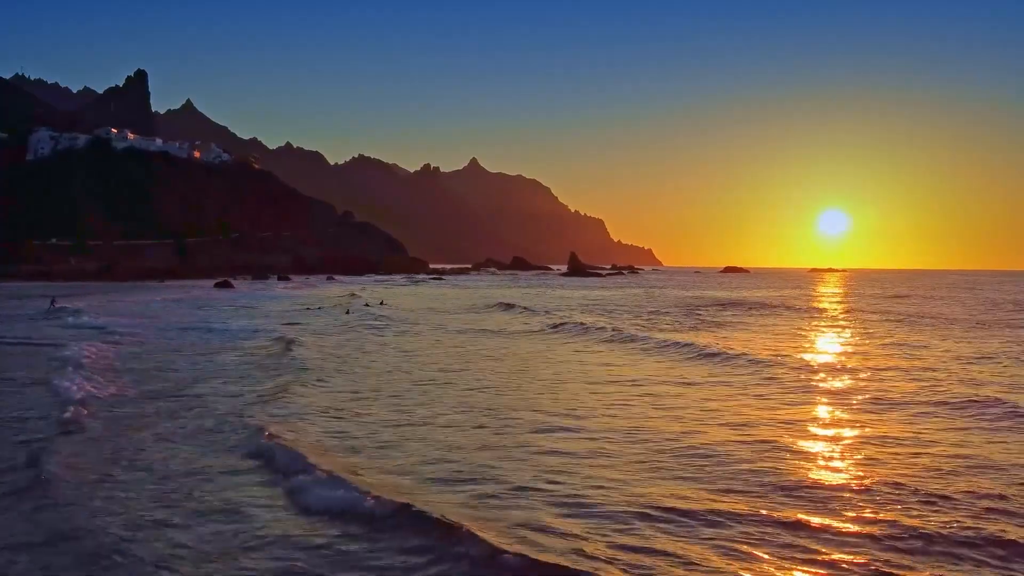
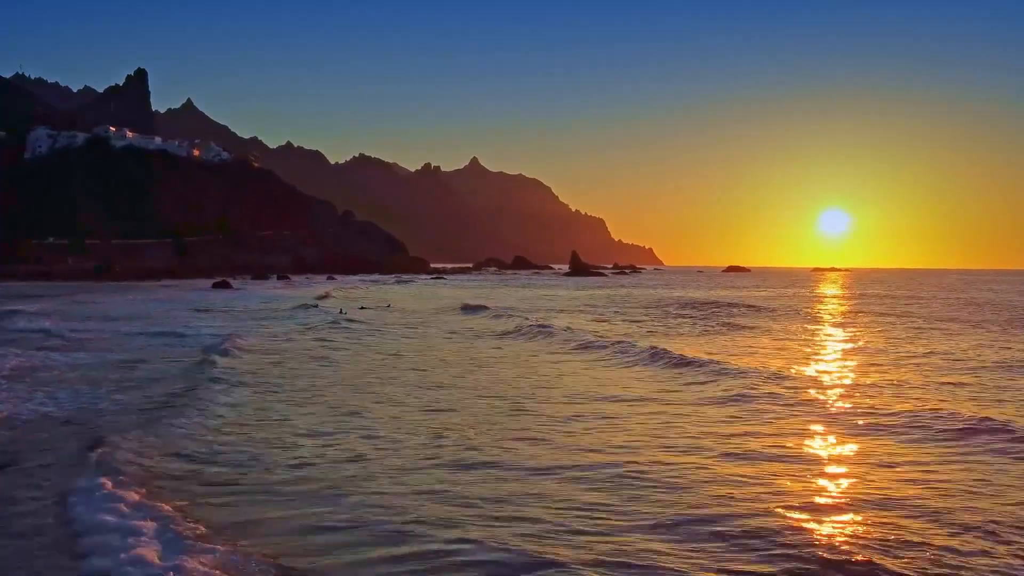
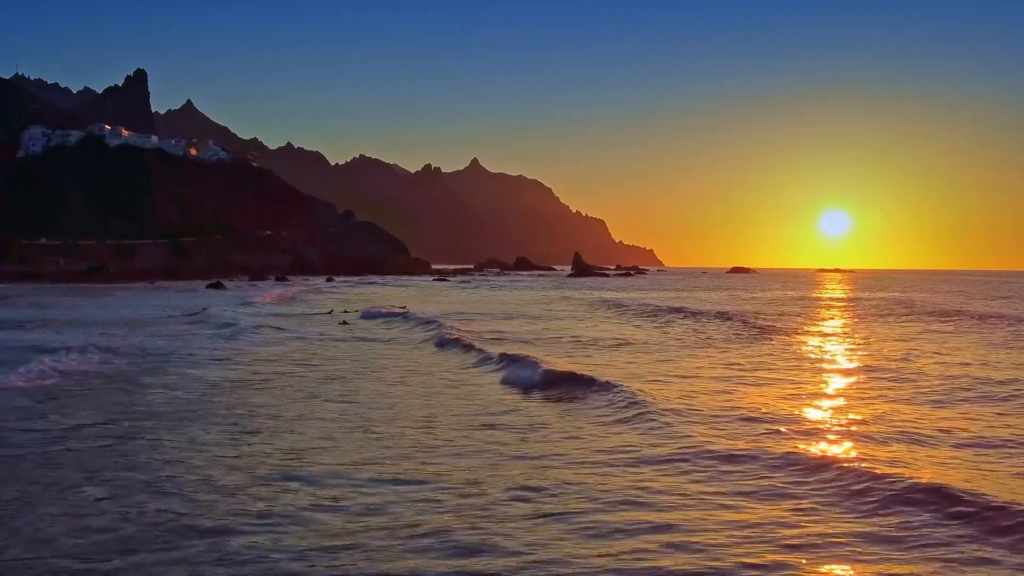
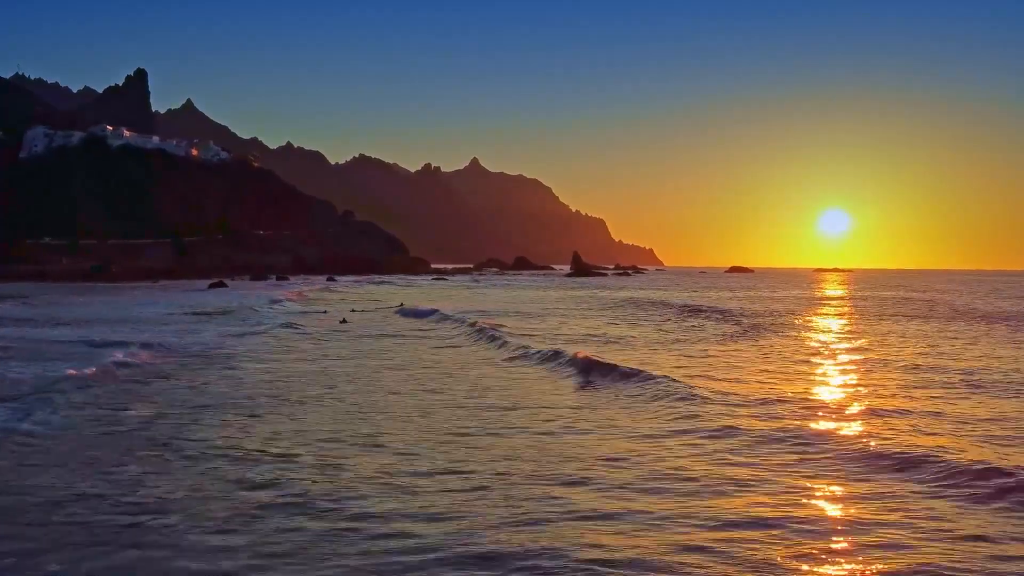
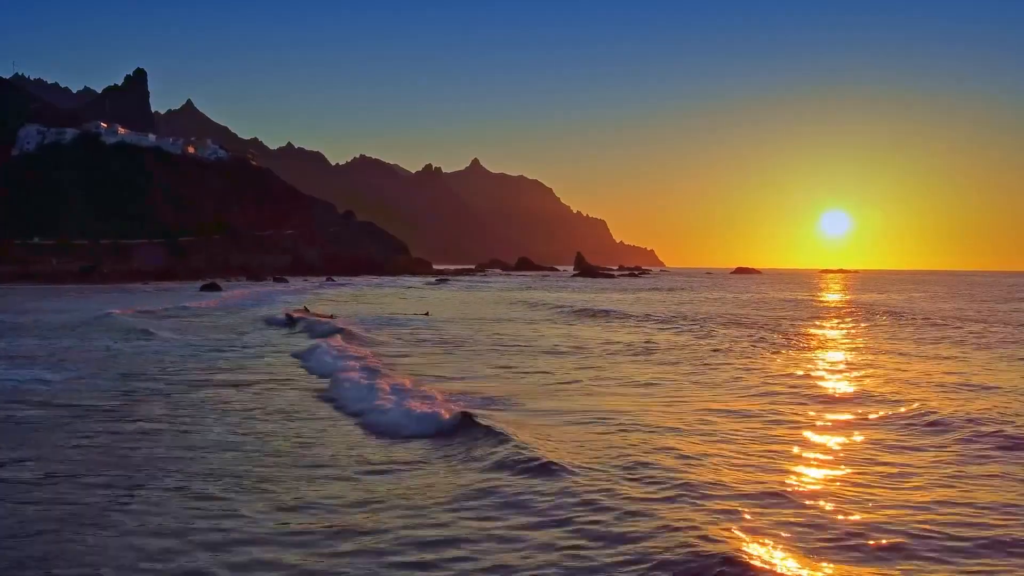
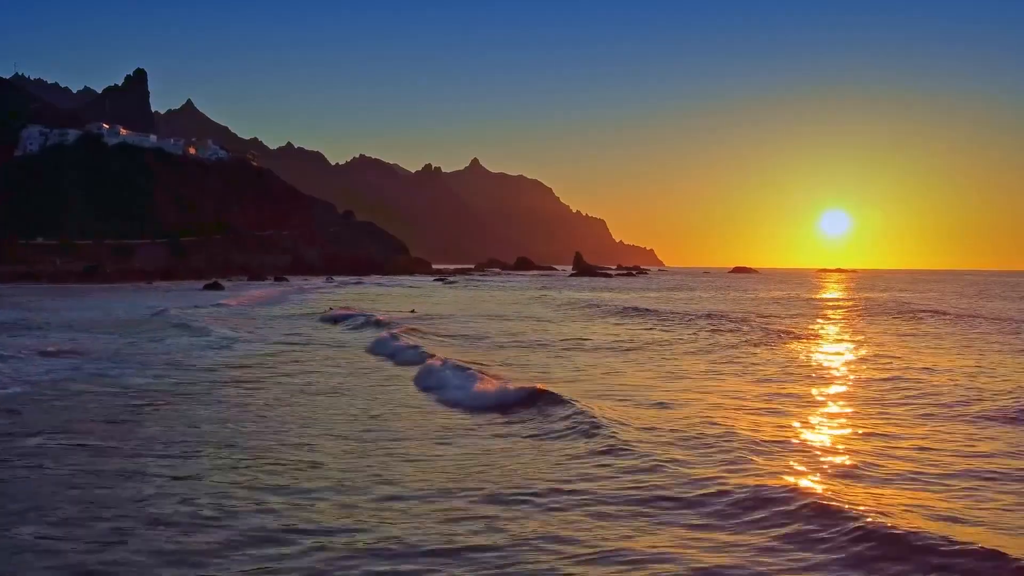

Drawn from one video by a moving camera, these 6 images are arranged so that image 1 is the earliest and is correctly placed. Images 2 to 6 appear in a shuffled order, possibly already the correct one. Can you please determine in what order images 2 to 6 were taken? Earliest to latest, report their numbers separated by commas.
2, 4, 3, 6, 5
